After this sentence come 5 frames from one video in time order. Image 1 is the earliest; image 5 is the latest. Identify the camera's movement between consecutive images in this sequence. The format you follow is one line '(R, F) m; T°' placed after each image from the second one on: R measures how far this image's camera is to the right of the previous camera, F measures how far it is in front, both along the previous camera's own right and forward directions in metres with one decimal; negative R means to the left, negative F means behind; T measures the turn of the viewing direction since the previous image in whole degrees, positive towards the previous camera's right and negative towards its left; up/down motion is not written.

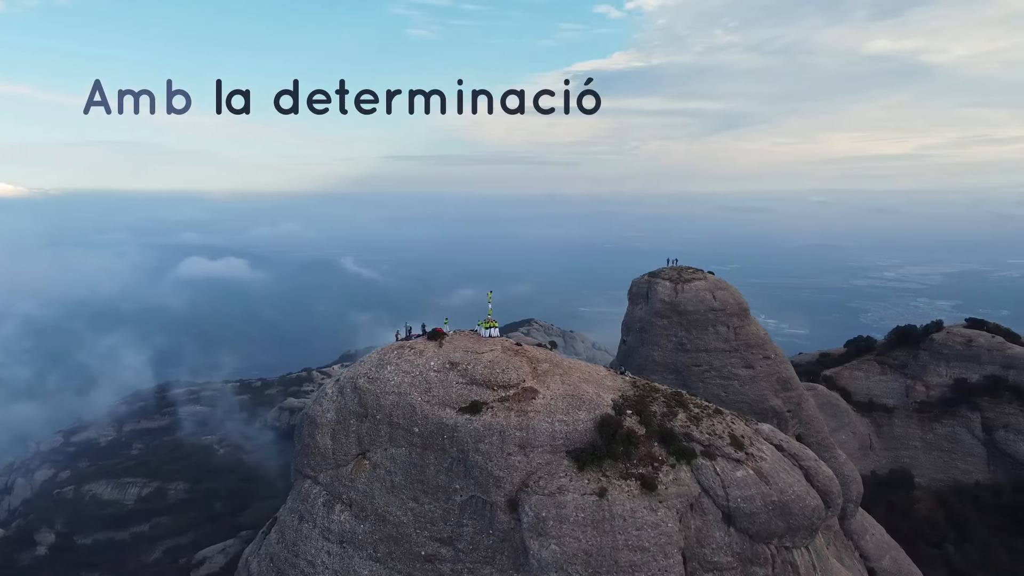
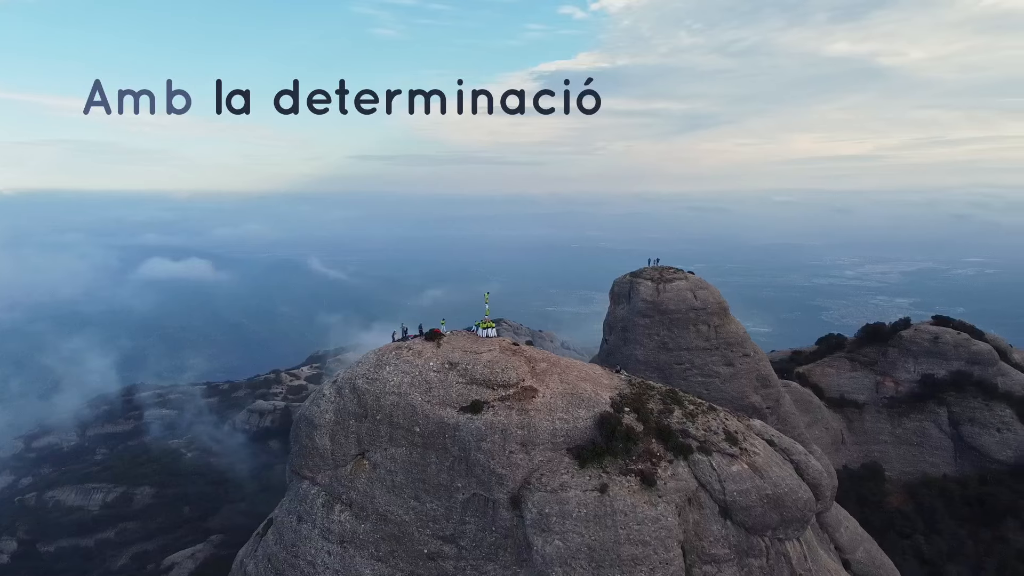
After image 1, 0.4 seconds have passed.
(+5.6, +0.3) m; -29°
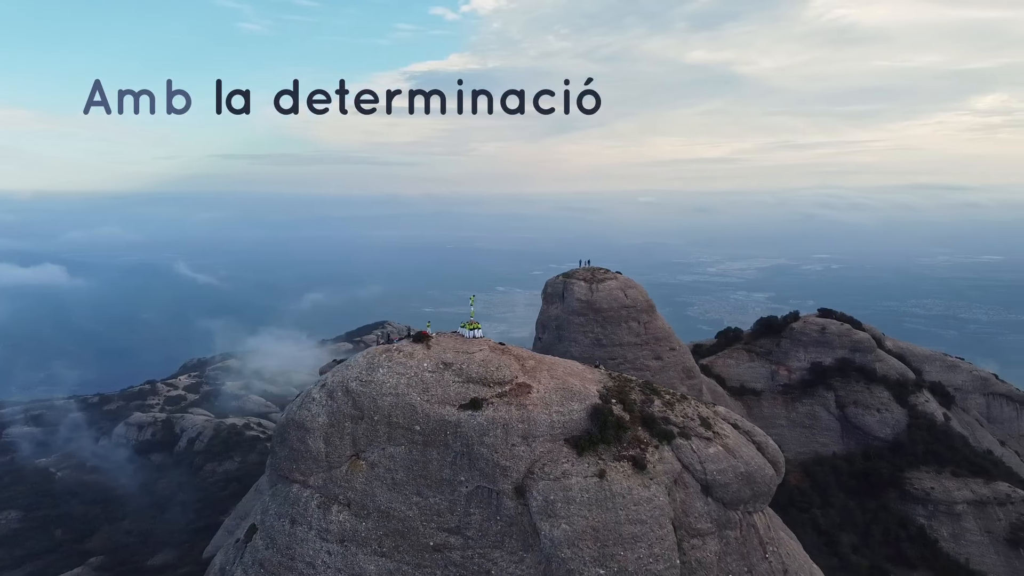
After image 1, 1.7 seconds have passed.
(-1.7, -0.5) m; +9°
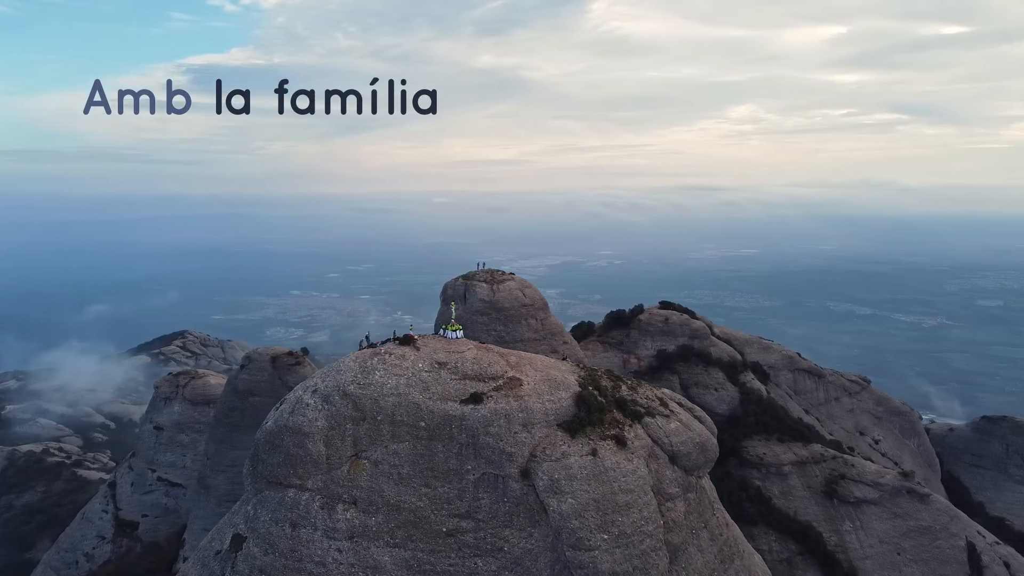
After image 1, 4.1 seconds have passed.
(-3.0, -0.8) m; +14°
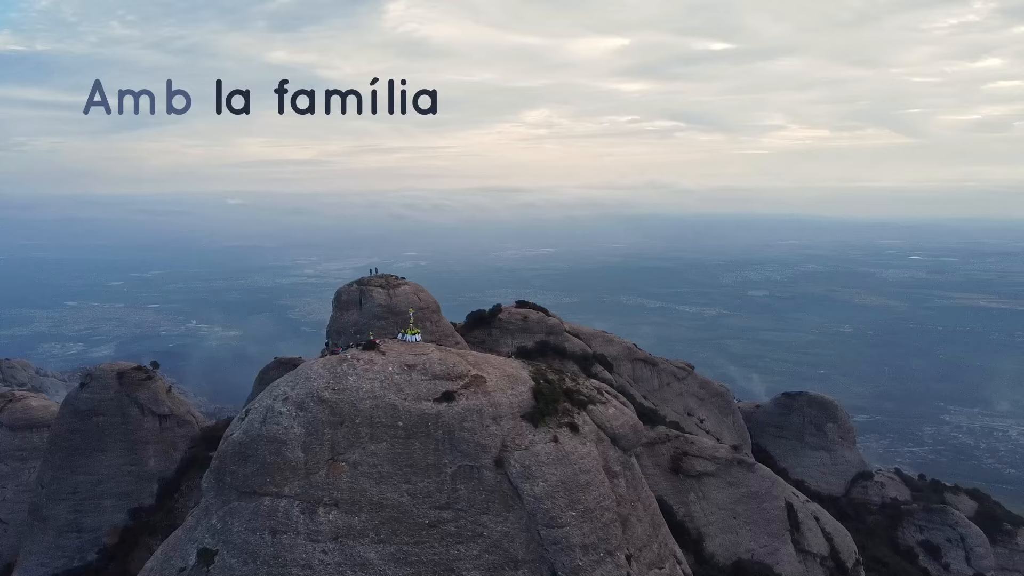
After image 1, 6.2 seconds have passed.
(-2.6, -0.7) m; +14°
